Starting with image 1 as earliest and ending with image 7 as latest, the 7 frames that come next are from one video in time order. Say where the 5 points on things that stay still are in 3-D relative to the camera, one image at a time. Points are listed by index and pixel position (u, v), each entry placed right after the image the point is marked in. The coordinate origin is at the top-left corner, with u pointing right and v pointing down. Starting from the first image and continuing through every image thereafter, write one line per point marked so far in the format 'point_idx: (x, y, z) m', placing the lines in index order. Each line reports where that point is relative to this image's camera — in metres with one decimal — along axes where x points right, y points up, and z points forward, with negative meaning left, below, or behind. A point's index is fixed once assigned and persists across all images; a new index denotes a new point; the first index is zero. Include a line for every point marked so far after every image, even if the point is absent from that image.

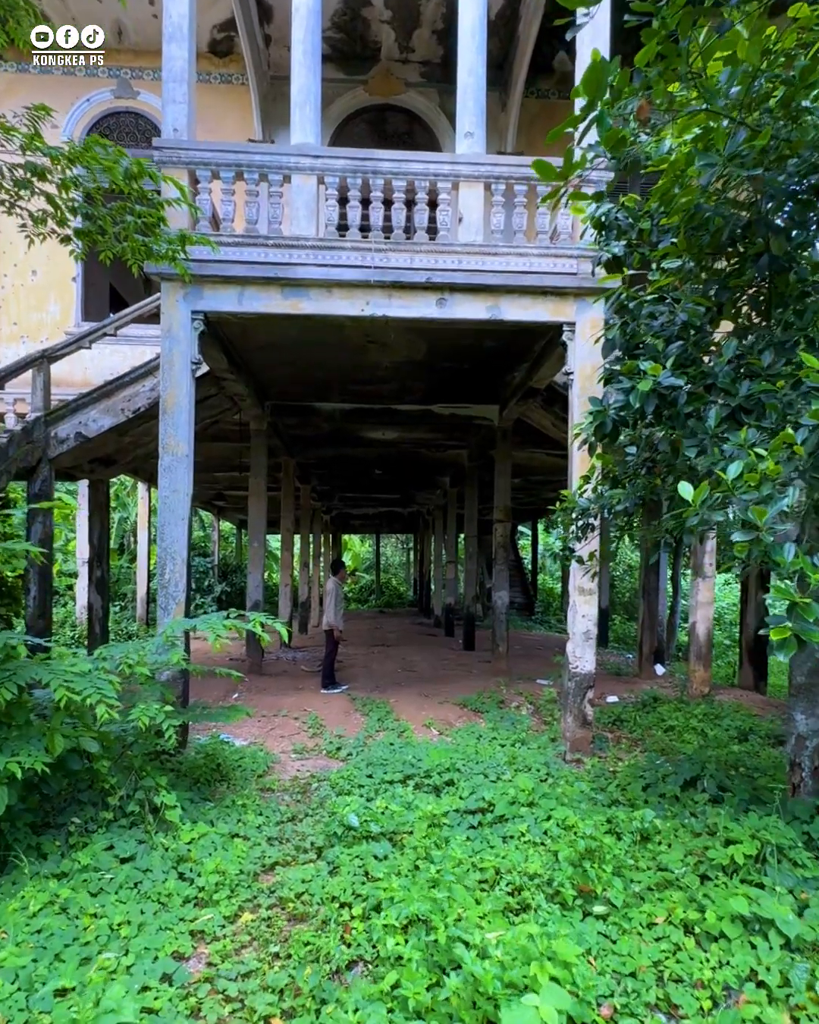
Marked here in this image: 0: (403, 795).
0: (0.0, -1.9, +4.7) m
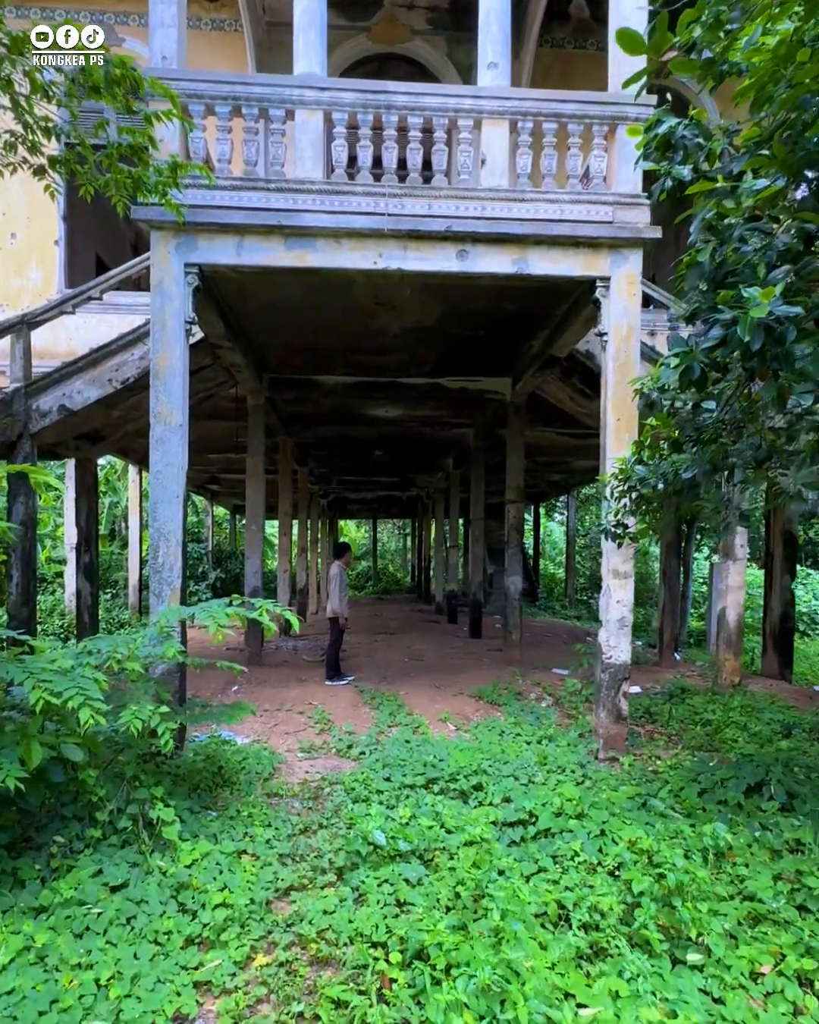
0: (+0.1, -1.7, +4.2) m
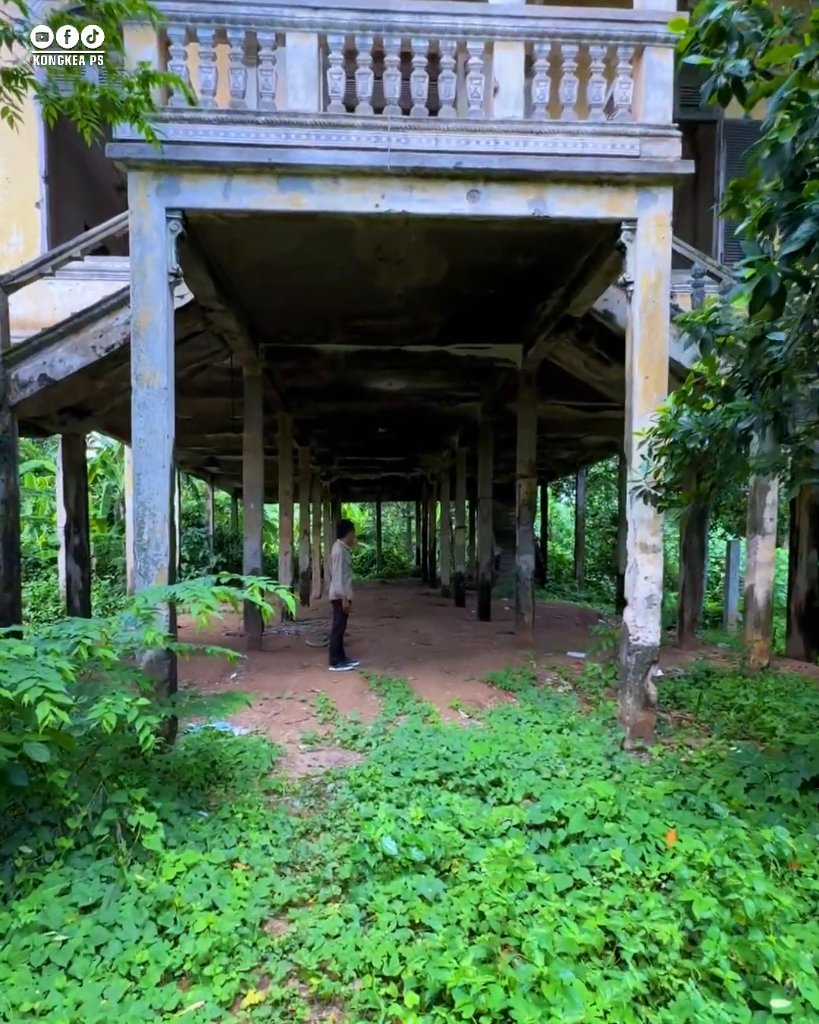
0: (+0.2, -1.5, +3.7) m
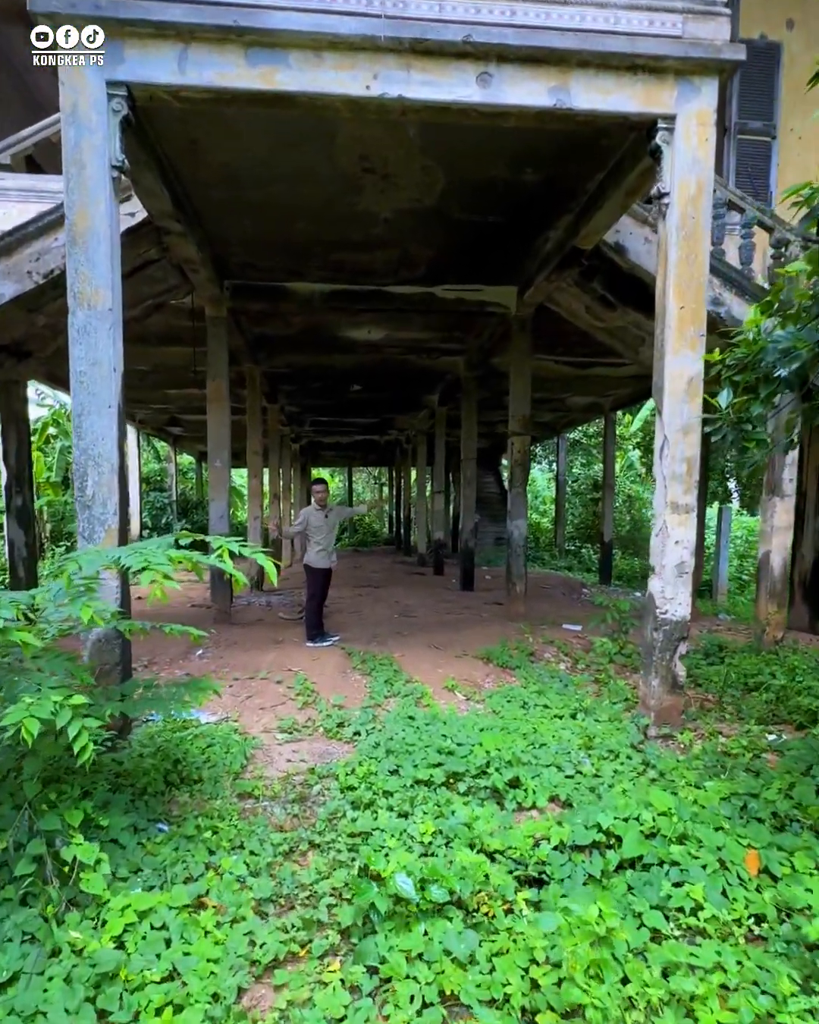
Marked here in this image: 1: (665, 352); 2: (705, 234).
0: (+0.2, -1.3, +3.1) m
1: (+1.5, +1.0, +4.3) m
2: (+1.7, +1.6, +4.2) m
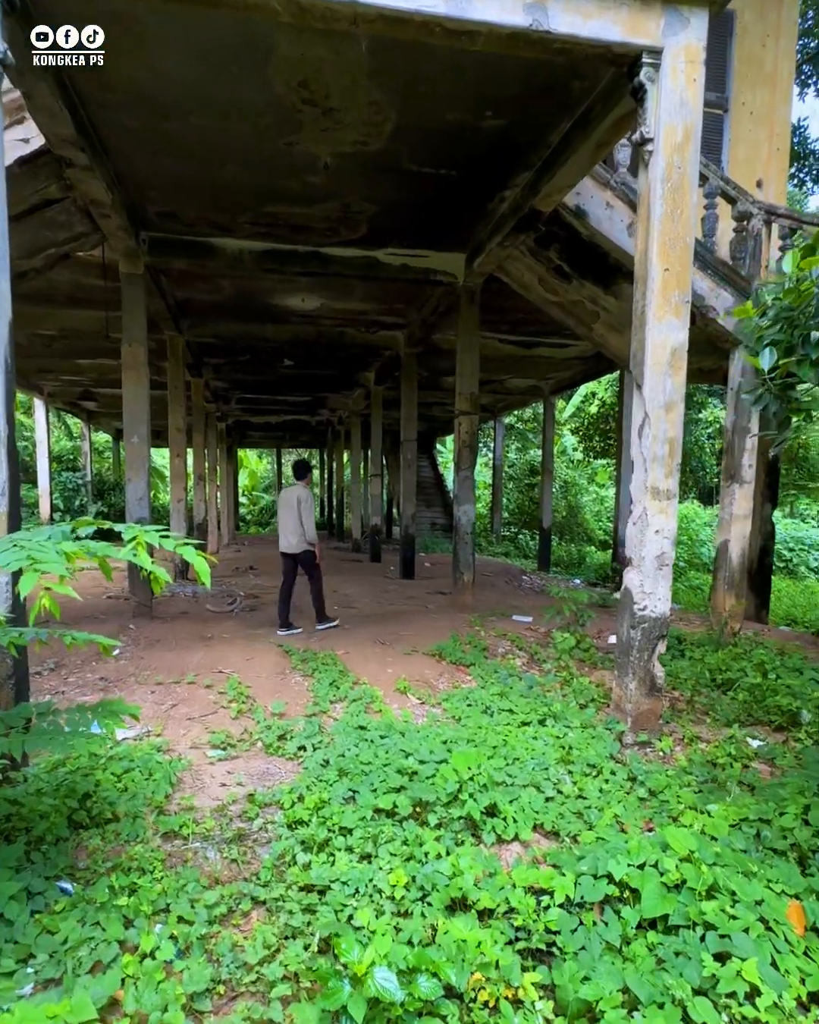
0: (+0.1, -1.2, +2.6) m
1: (+1.3, +1.0, +3.8) m
2: (+1.5, +1.7, +3.7) m
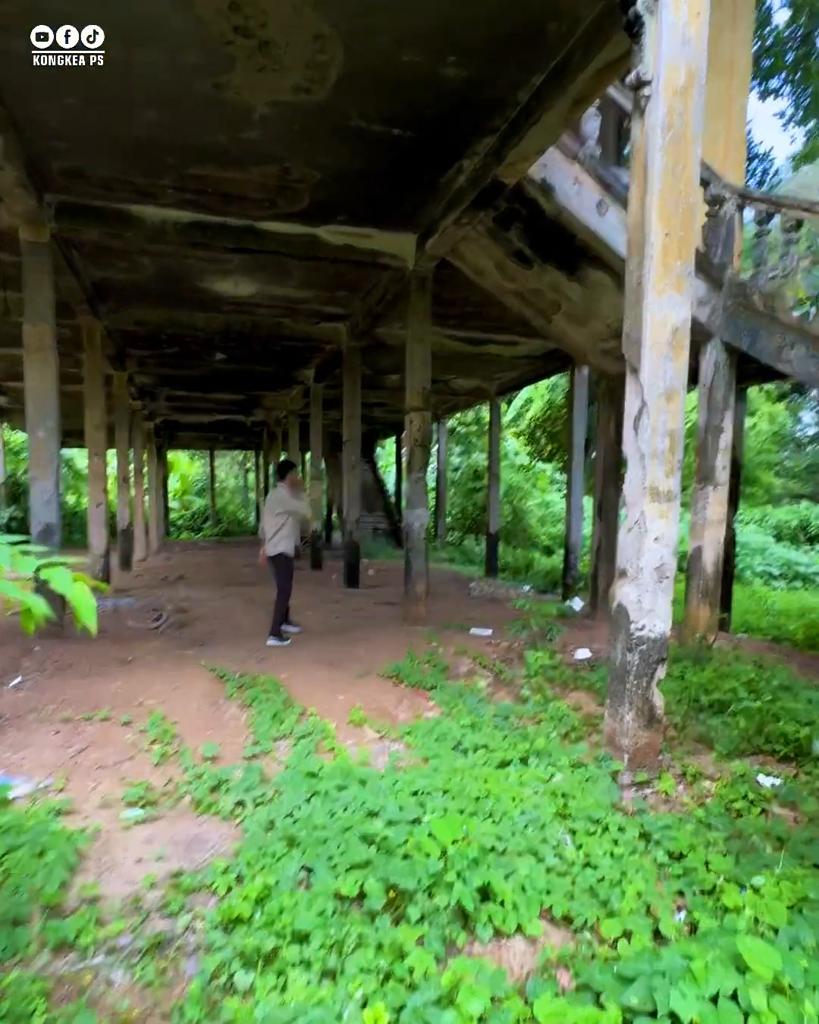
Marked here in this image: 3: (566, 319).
0: (0.0, -1.3, +1.9) m
1: (+1.1, +1.0, +3.3) m
2: (+1.3, +1.7, +3.2) m
3: (+1.5, +1.9, +6.9) m
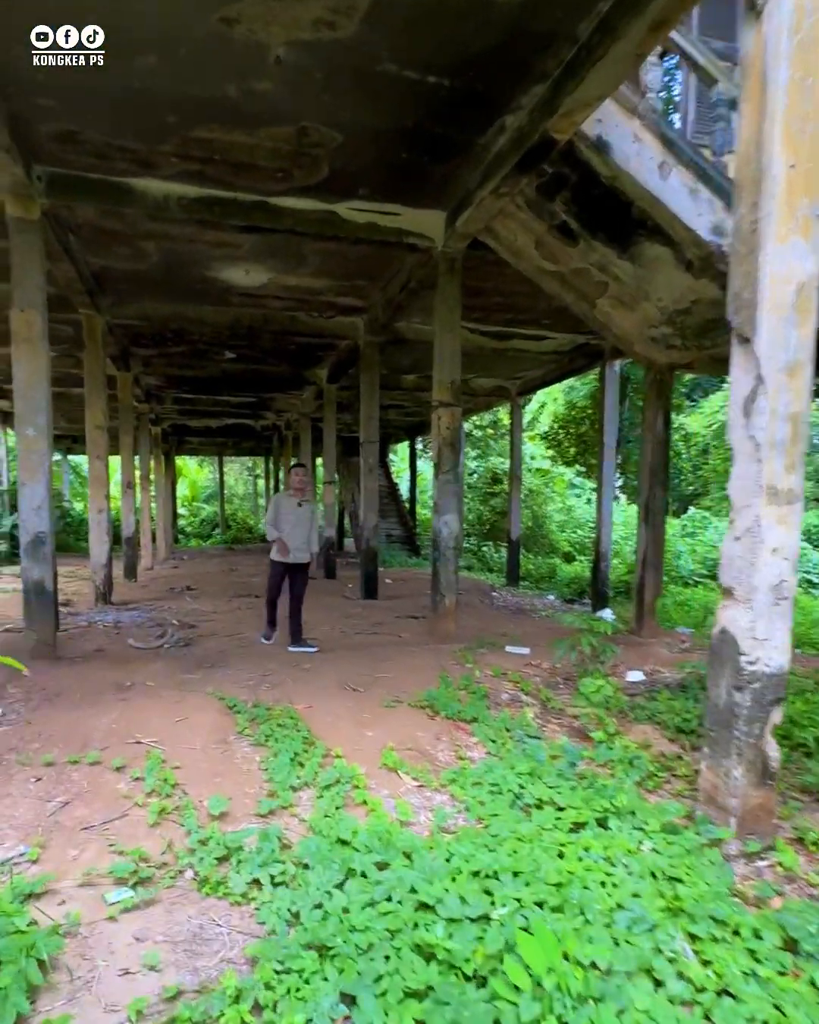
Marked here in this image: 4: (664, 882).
0: (+0.2, -1.3, +1.3) m
1: (+1.3, +1.0, +2.6) m
2: (+1.5, +1.7, +2.6) m
3: (+1.8, +1.8, +6.2) m
4: (+0.9, -1.2, +2.4) m
